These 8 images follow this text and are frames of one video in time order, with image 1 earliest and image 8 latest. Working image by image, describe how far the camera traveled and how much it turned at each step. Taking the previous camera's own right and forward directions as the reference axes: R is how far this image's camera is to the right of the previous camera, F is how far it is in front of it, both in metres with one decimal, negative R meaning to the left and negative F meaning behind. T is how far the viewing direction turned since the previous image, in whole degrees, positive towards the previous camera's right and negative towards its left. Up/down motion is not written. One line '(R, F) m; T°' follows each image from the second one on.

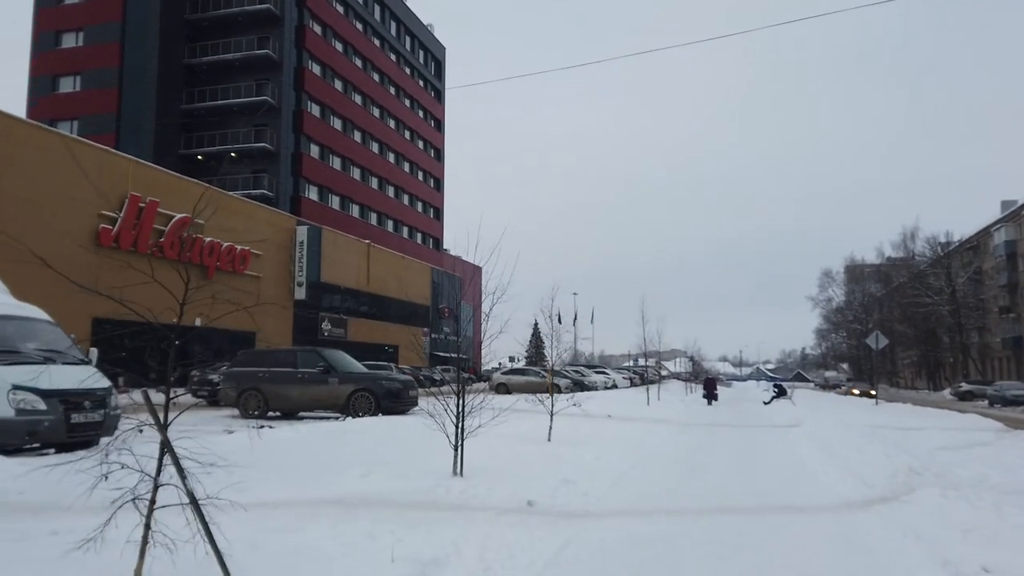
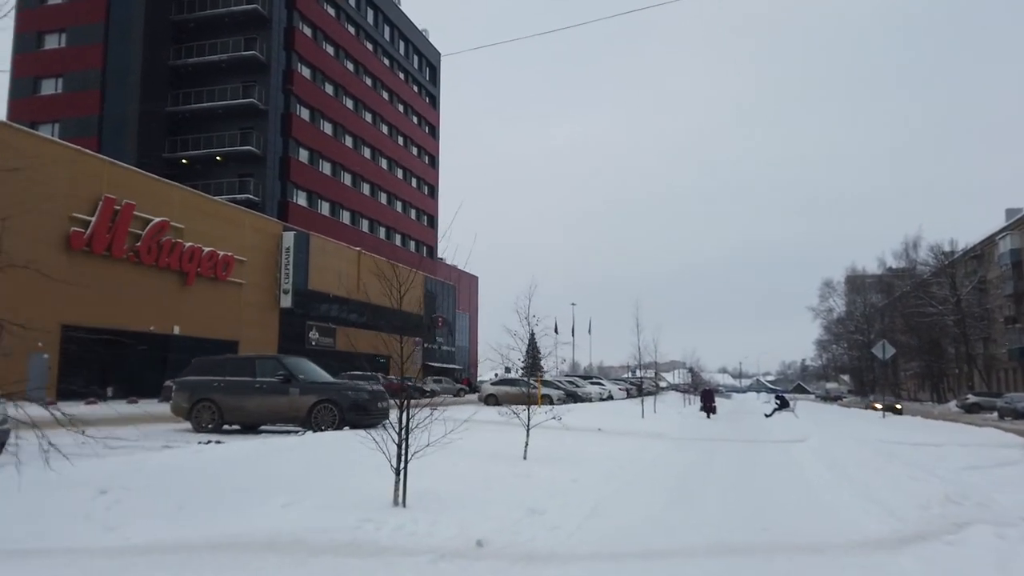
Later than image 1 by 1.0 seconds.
(+0.4, +1.4) m; 0°
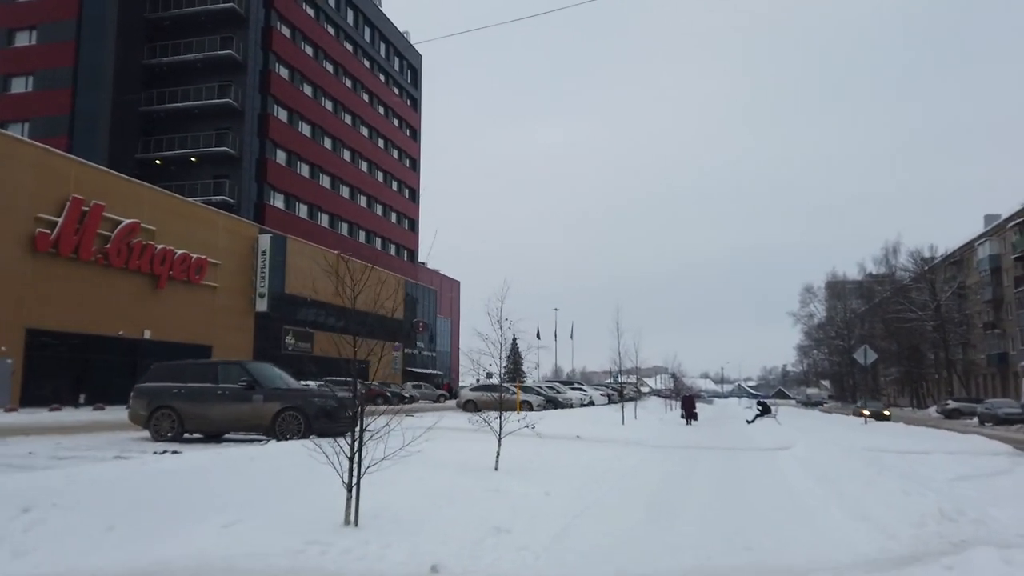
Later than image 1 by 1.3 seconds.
(+0.1, +0.5) m; +1°
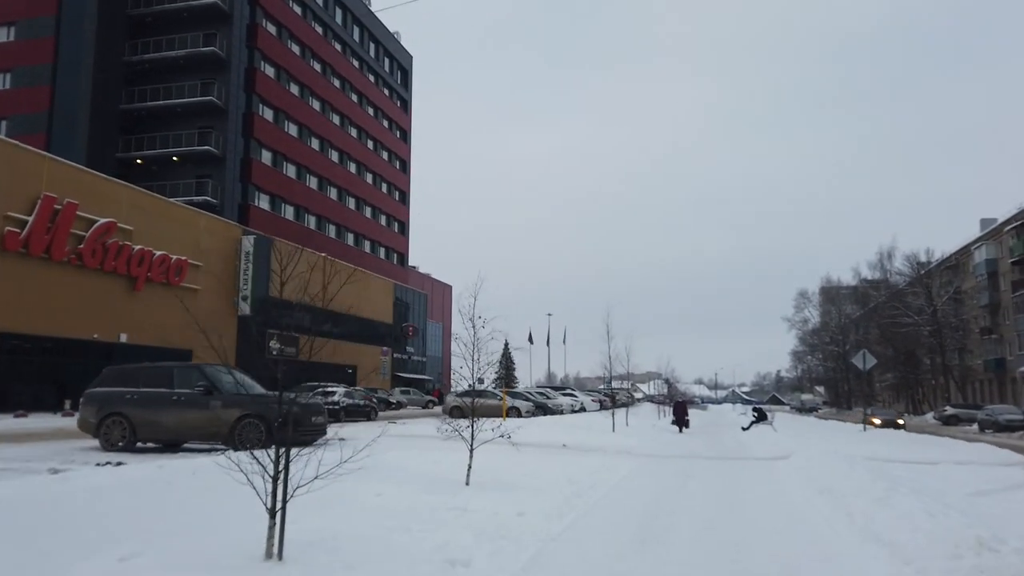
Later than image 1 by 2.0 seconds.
(+0.2, +1.0) m; 0°
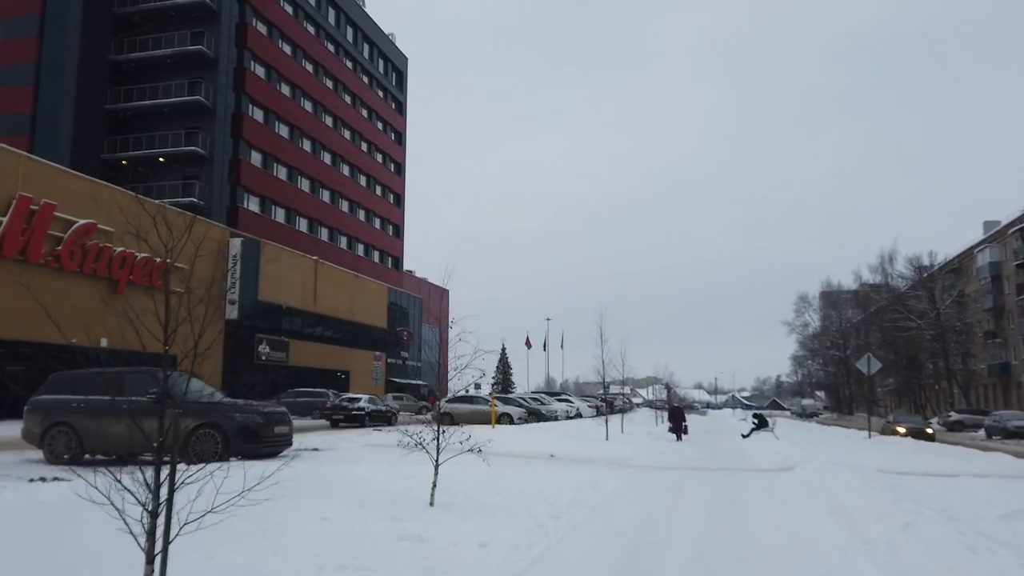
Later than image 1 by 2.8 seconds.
(+0.3, +1.0) m; 0°
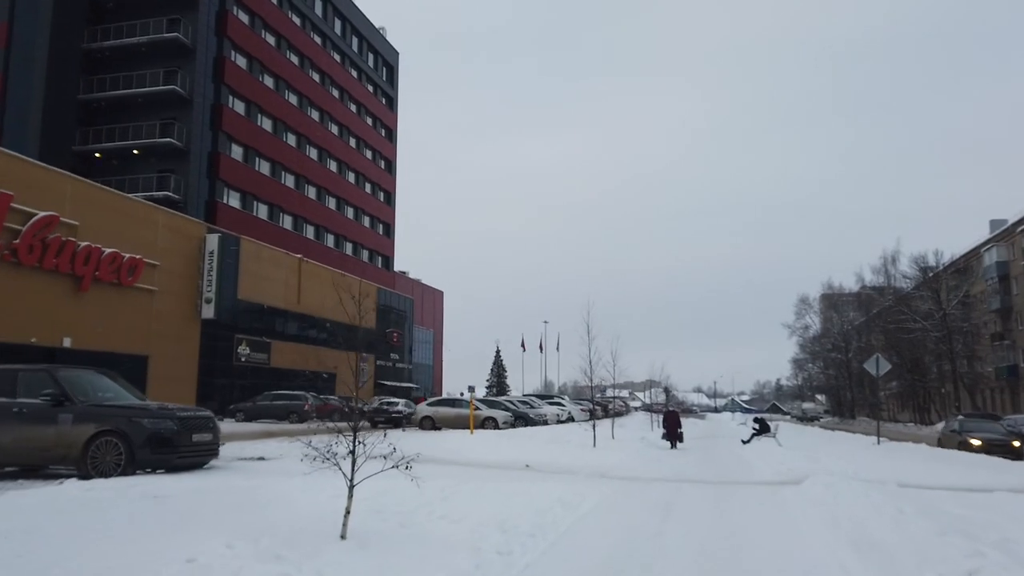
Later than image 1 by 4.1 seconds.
(+0.5, +1.8) m; 0°
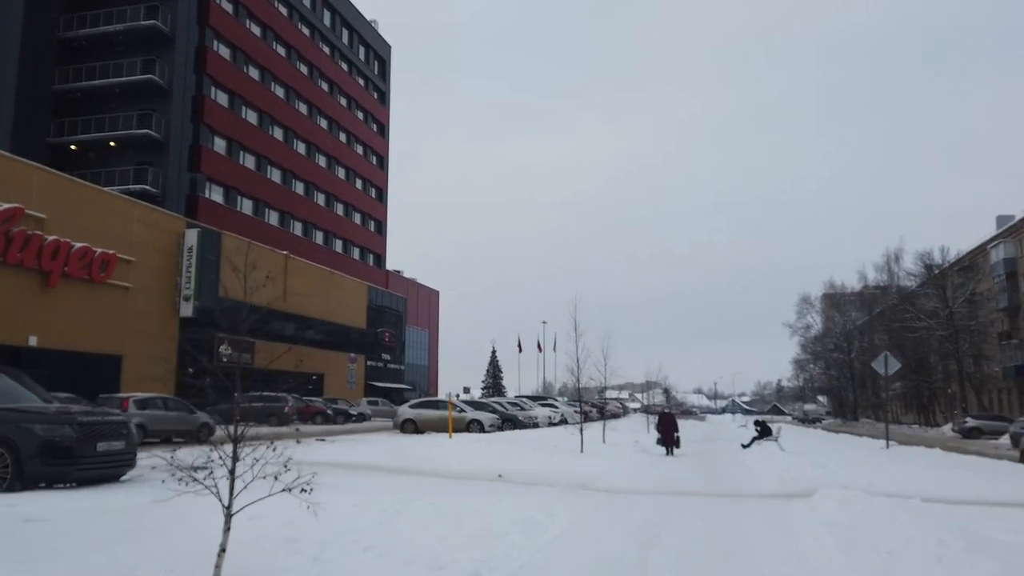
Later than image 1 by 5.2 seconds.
(+0.4, +1.5) m; 0°
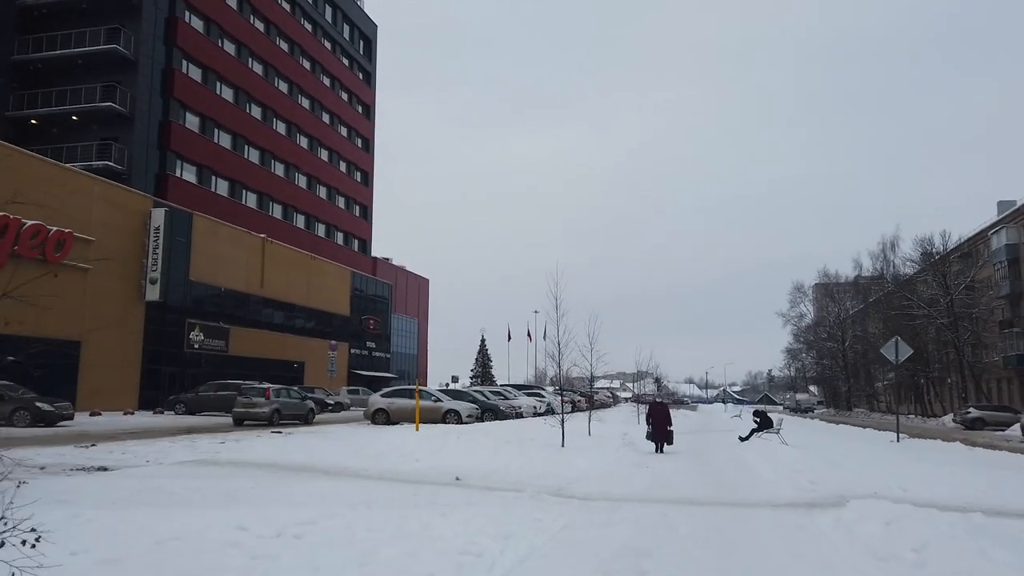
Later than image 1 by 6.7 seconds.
(+0.4, +1.9) m; +1°
